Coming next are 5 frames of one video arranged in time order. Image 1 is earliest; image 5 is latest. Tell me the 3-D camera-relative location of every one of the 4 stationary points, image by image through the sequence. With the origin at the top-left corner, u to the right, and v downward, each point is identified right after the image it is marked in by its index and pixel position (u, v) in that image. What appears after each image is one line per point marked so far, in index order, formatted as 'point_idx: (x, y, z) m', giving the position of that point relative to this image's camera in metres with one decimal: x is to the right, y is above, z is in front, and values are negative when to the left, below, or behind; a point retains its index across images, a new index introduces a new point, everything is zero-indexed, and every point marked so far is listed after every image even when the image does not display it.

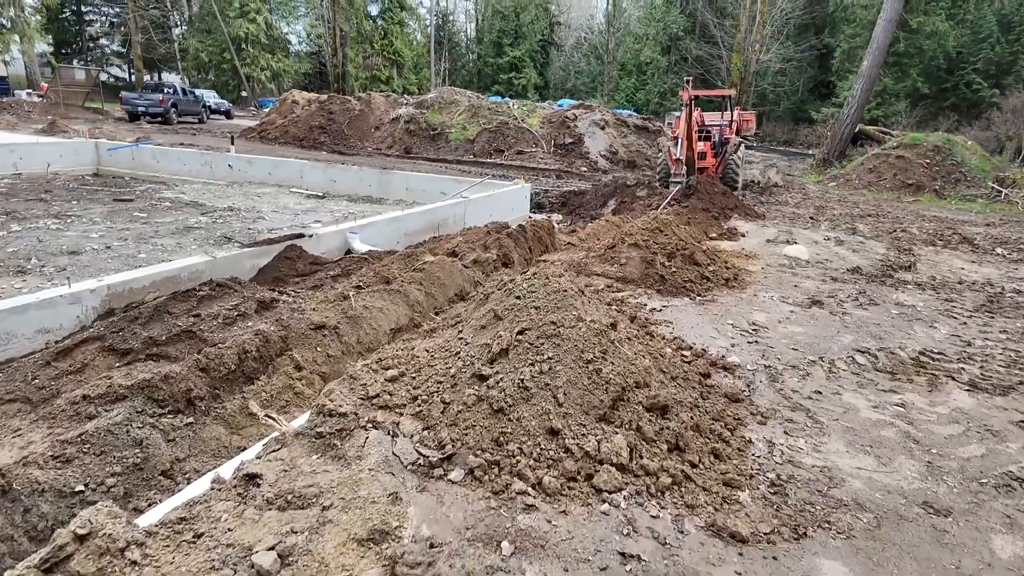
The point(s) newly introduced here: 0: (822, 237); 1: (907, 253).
0: (+4.2, +0.7, +8.1) m
1: (+4.8, +0.4, +7.3) m
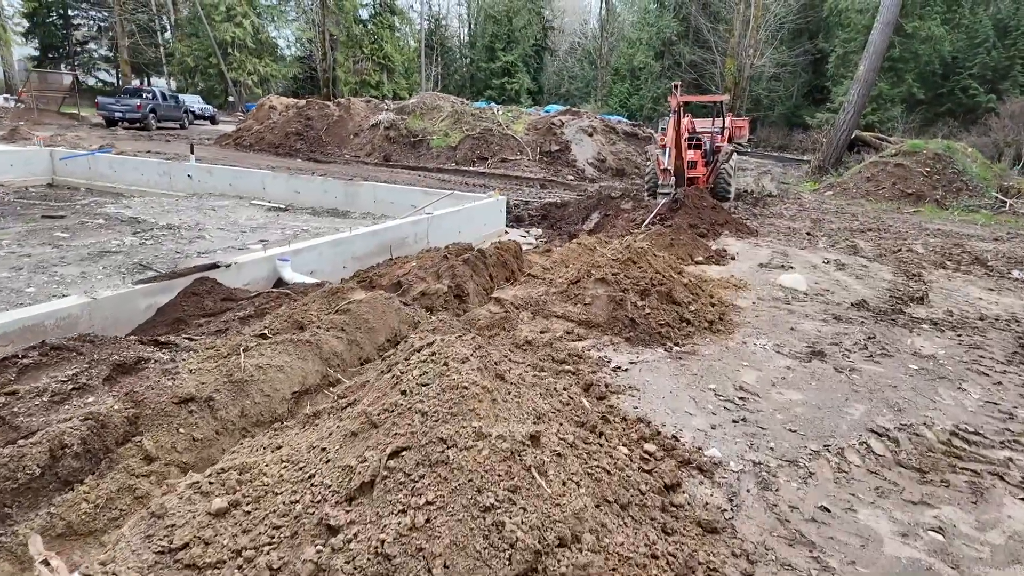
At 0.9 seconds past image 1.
0: (+3.8, +0.3, +7.3) m
1: (+4.4, +0.1, +6.5) m
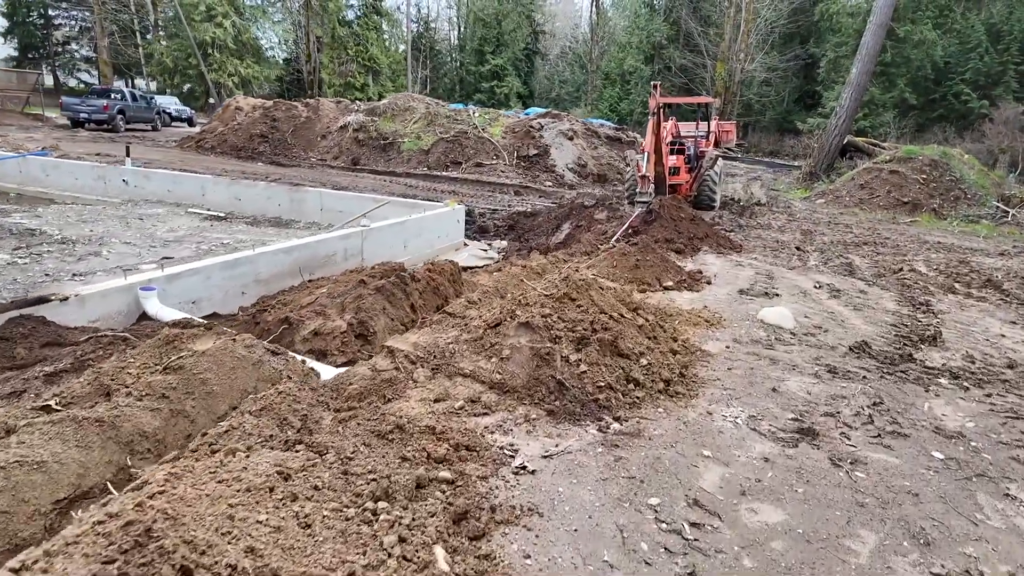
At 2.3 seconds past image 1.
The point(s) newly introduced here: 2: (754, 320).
0: (+3.1, 0.0, +6.3) m
1: (+3.8, -0.2, +5.5) m
2: (+1.9, -0.3, +4.8) m
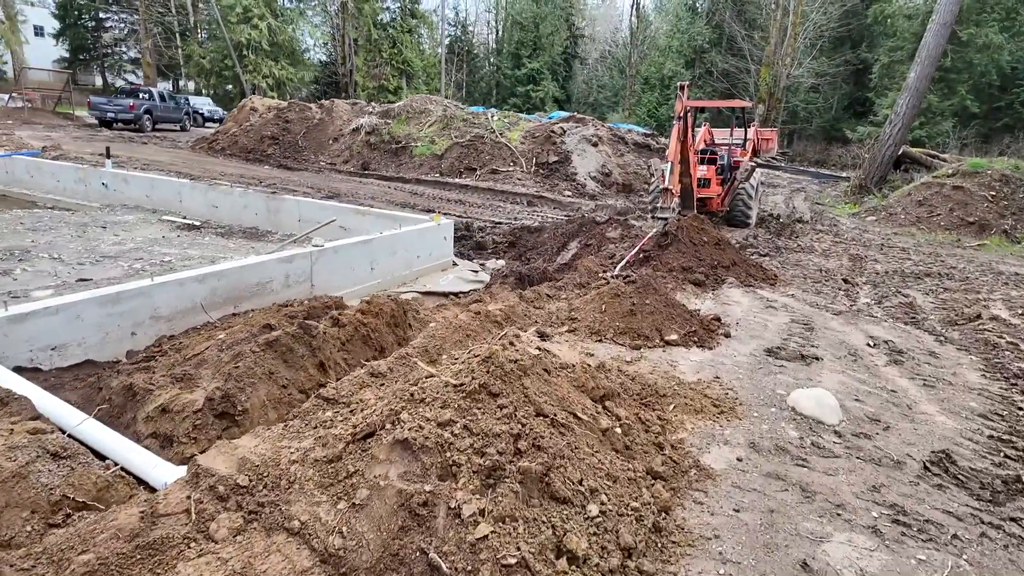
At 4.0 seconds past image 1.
0: (+2.8, -0.4, +4.8) m
1: (+3.4, -0.7, +4.0) m
2: (+1.5, -0.7, +3.4) m
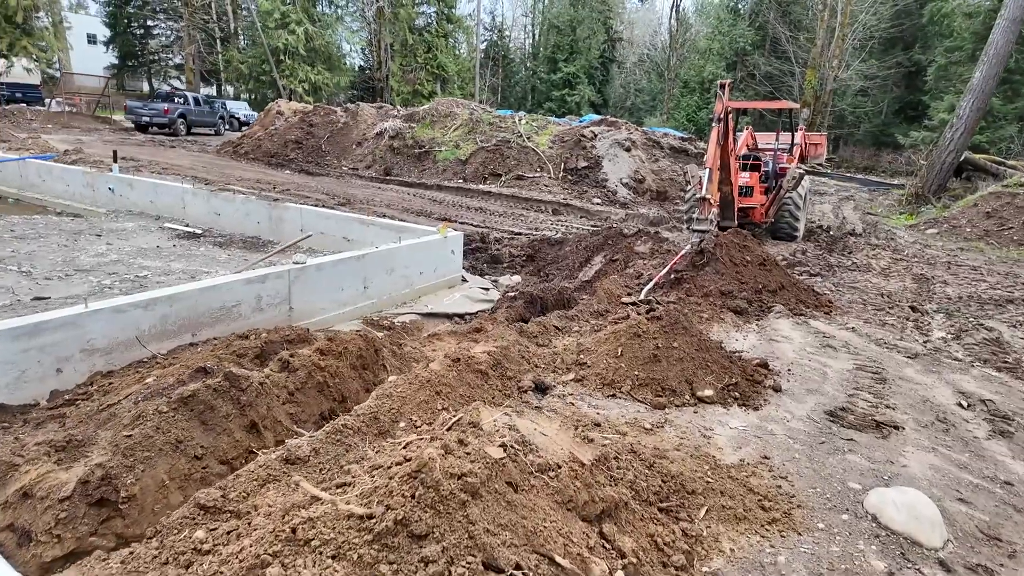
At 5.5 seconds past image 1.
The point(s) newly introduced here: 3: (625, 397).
0: (+2.8, -0.7, +3.8) m
1: (+3.3, -1.0, +3.0) m
2: (+1.4, -0.9, +2.4) m
3: (+0.7, -0.6, +3.5) m
